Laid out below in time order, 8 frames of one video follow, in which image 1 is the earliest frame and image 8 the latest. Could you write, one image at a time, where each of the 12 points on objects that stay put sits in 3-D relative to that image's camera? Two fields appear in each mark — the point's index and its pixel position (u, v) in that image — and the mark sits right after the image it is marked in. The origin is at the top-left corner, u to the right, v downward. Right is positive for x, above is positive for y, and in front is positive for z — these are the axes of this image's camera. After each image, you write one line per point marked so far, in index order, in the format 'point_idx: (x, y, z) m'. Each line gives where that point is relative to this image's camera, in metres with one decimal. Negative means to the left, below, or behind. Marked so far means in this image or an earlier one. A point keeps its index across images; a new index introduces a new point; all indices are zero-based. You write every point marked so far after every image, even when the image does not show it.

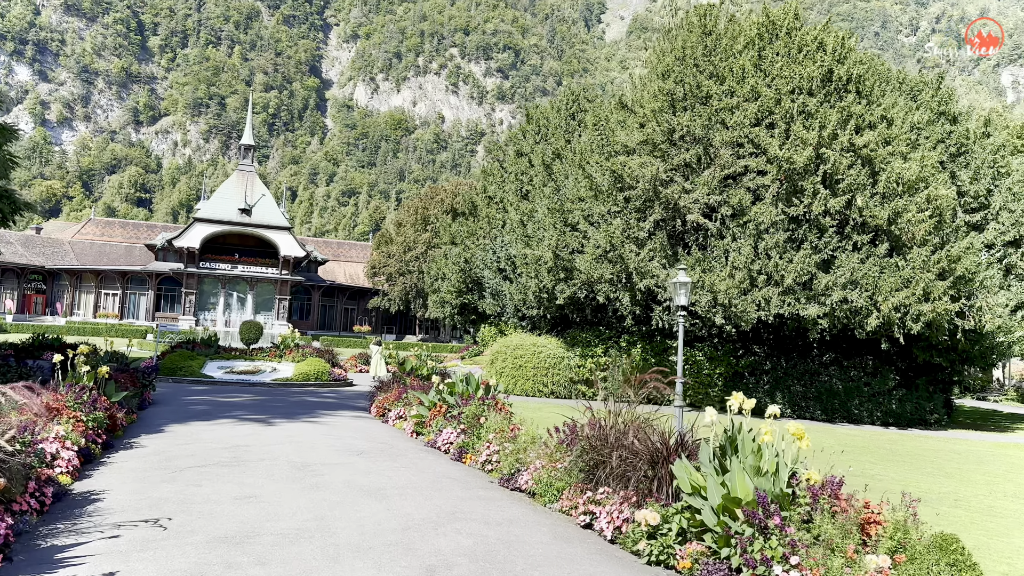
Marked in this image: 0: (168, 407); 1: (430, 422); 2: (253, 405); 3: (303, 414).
0: (-5.9, -2.1, +14.3) m
1: (-1.1, -1.8, +11.1) m
2: (-4.8, -2.2, +15.2) m
3: (-3.6, -2.2, +14.3) m
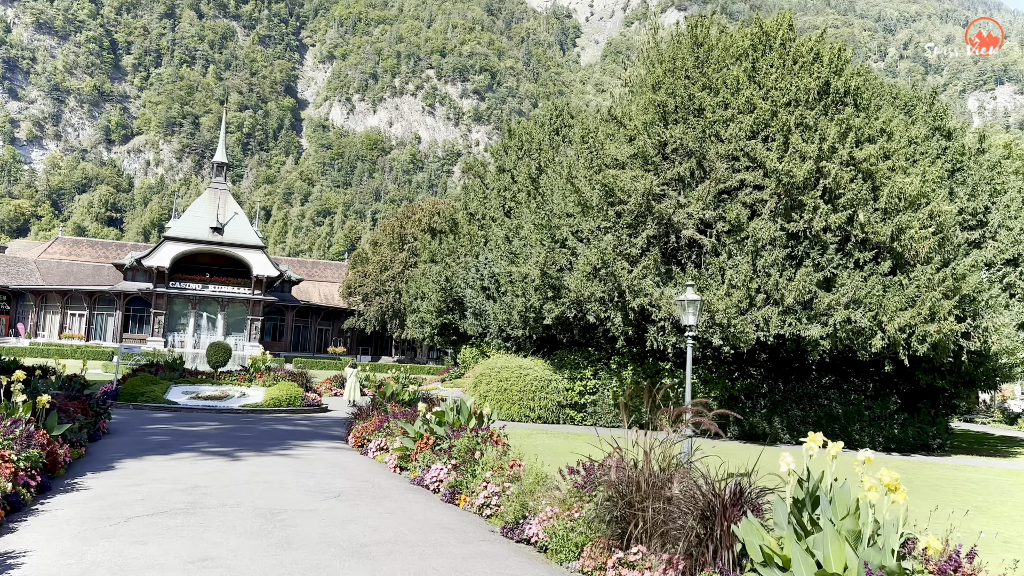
0: (-6.1, -2.4, +13.0) m
1: (-1.2, -2.0, +9.9) m
2: (-5.0, -2.5, +14.0) m
3: (-3.8, -2.5, +13.0) m
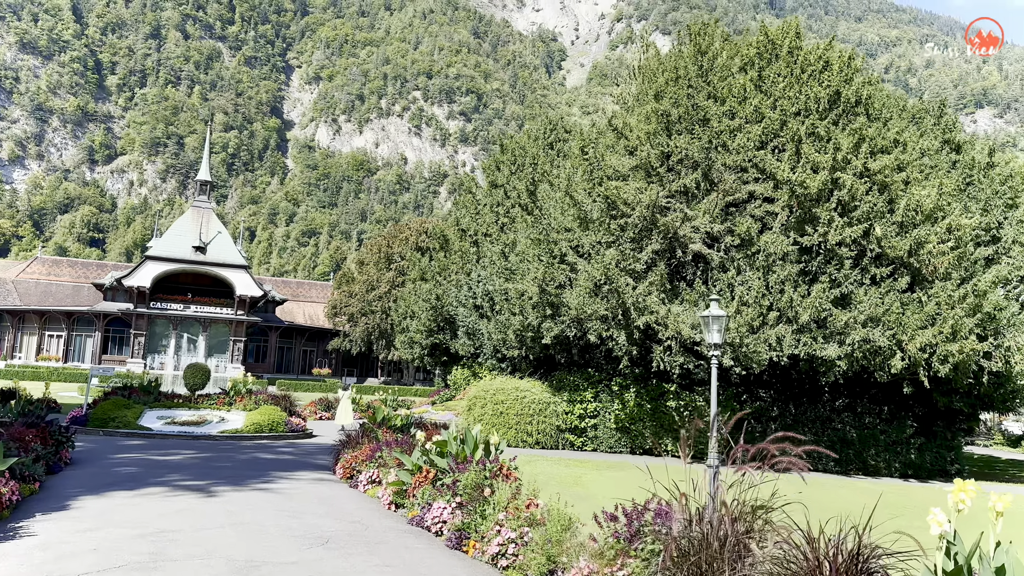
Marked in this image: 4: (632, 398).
0: (-6.0, -2.6, +11.7) m
1: (-1.0, -2.2, +8.8) m
2: (-4.9, -2.8, +12.7) m
3: (-3.7, -2.7, +11.8) m
4: (+2.8, -2.7, +19.6) m
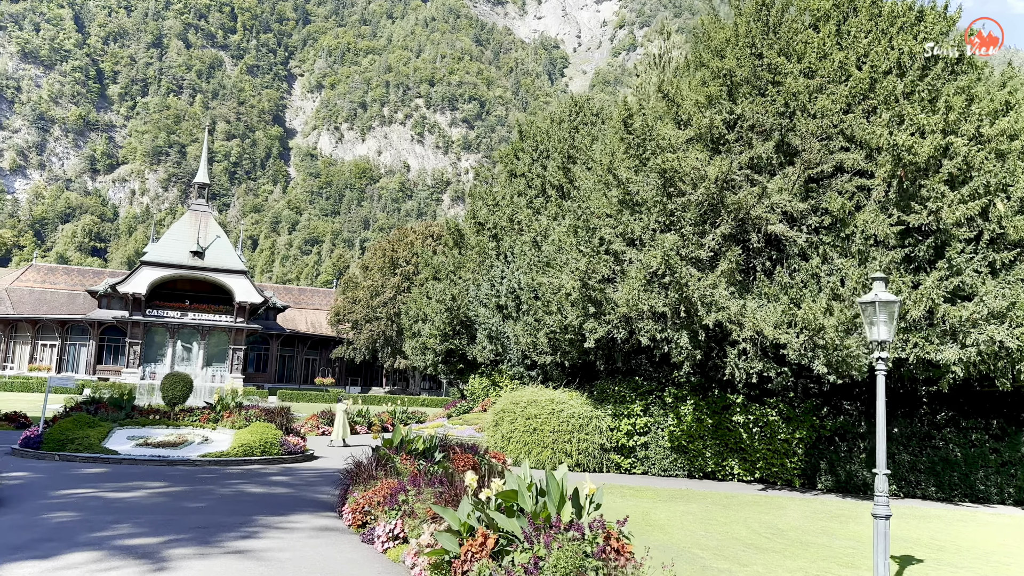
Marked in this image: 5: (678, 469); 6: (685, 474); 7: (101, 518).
0: (-5.3, -2.4, +8.7) m
1: (-0.3, -2.0, +5.7) m
2: (-4.2, -2.6, +9.7) m
3: (-3.0, -2.5, +8.8) m
4: (+3.6, -2.5, +16.5) m
5: (+3.5, -3.8, +17.0) m
6: (+3.6, -3.9, +16.9) m
7: (-4.3, -2.4, +8.6) m
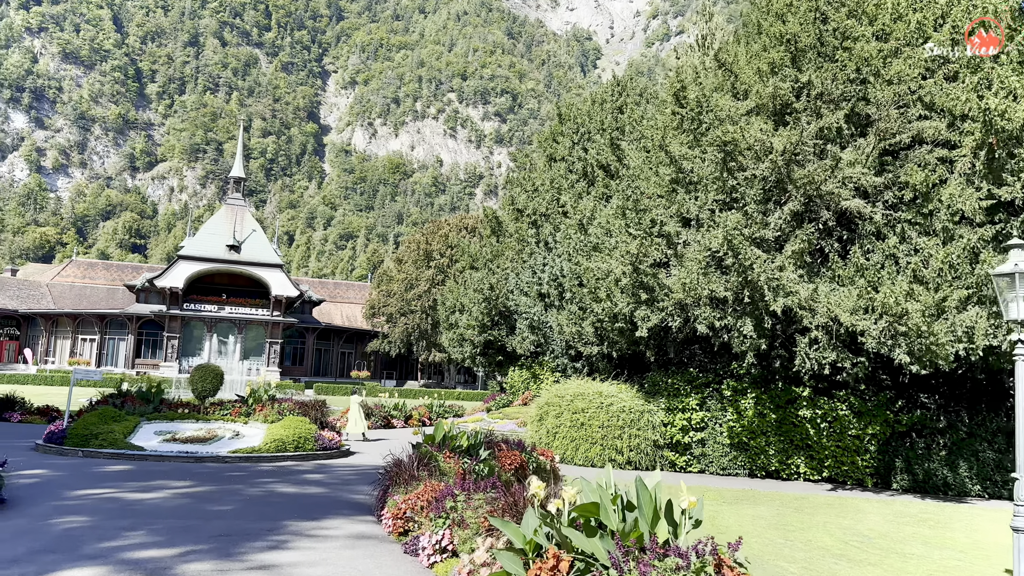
0: (-4.7, -2.2, +7.9) m
1: (+0.1, -1.8, +4.7) m
2: (-3.6, -2.4, +8.8) m
3: (-2.4, -2.3, +7.9) m
4: (+4.5, -2.2, +15.3) m
5: (+4.4, -3.5, +15.8) m
6: (+4.5, -3.6, +15.7) m
7: (-3.8, -2.2, +7.7) m
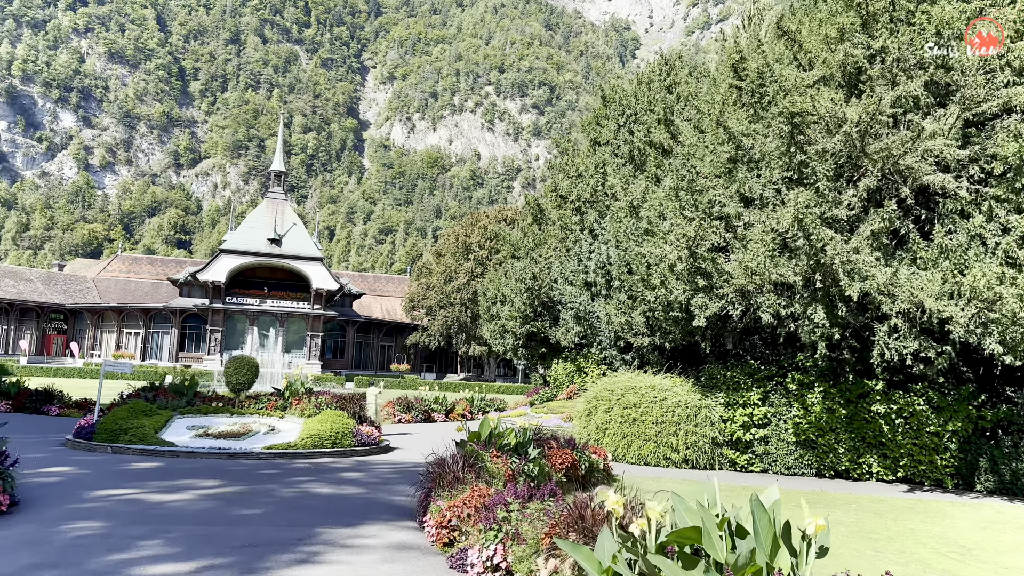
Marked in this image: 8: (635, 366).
0: (-4.2, -2.1, +7.2) m
1: (+0.5, -1.6, +3.8) m
2: (-3.0, -2.2, +8.1) m
3: (-1.9, -2.2, +7.1) m
4: (+5.3, -2.0, +14.2) m
5: (+5.2, -3.2, +14.6) m
6: (+5.4, -3.3, +14.6) m
7: (-3.3, -2.1, +7.0) m
8: (+2.9, -1.8, +19.5) m
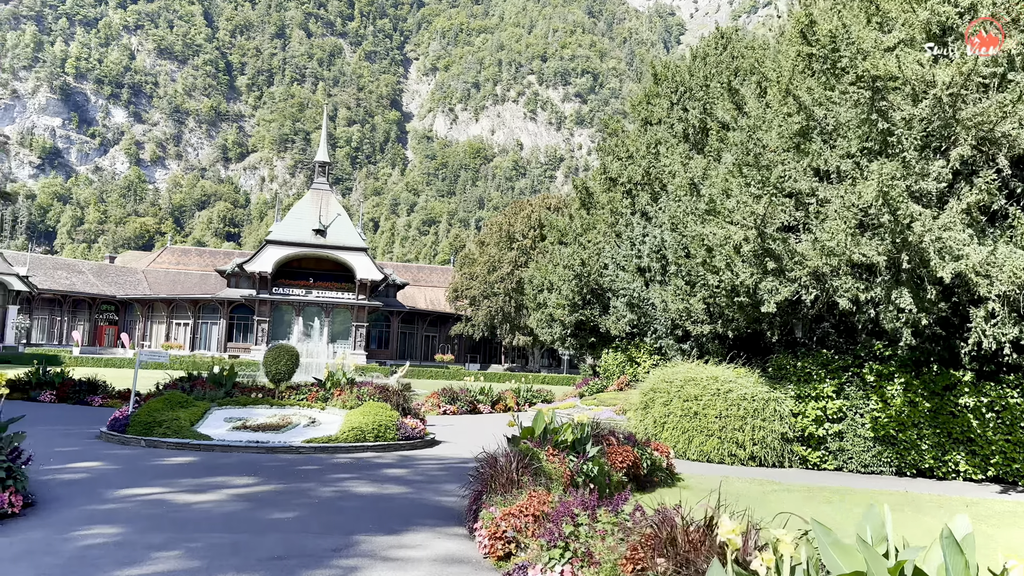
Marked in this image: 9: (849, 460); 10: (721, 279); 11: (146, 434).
0: (-3.7, -1.9, +6.5) m
1: (+0.8, -1.5, +2.8) m
2: (-2.5, -2.1, +7.3) m
3: (-1.4, -2.0, +6.2) m
4: (+6.2, -1.7, +13.0) m
5: (+6.1, -2.9, +13.5) m
6: (+6.3, -3.0, +13.4) m
7: (-2.8, -1.9, +6.2) m
8: (+4.0, -1.5, +18.4) m
9: (+5.6, -2.9, +13.7) m
10: (+3.7, +0.2, +14.4) m
11: (-5.6, -2.2, +12.5) m
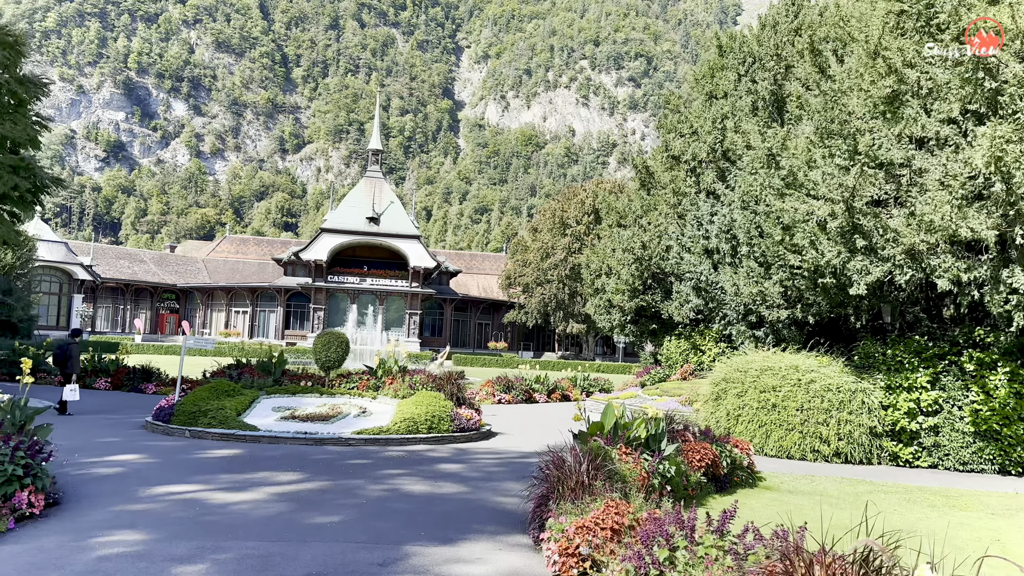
0: (-3.2, -1.8, +5.8) m
1: (+1.0, -1.4, +1.9) m
2: (-1.9, -1.9, +6.6) m
3: (-0.9, -1.8, +5.5) m
4: (+7.1, -1.4, +11.7) m
5: (+7.1, -2.6, +12.2) m
6: (+7.2, -2.7, +12.1) m
7: (-2.3, -1.8, +5.5) m
8: (+5.3, -1.1, +17.2) m
9: (+6.6, -2.6, +12.4) m
10: (+4.7, +0.5, +13.2) m
11: (-4.7, -2.0, +11.9) m
